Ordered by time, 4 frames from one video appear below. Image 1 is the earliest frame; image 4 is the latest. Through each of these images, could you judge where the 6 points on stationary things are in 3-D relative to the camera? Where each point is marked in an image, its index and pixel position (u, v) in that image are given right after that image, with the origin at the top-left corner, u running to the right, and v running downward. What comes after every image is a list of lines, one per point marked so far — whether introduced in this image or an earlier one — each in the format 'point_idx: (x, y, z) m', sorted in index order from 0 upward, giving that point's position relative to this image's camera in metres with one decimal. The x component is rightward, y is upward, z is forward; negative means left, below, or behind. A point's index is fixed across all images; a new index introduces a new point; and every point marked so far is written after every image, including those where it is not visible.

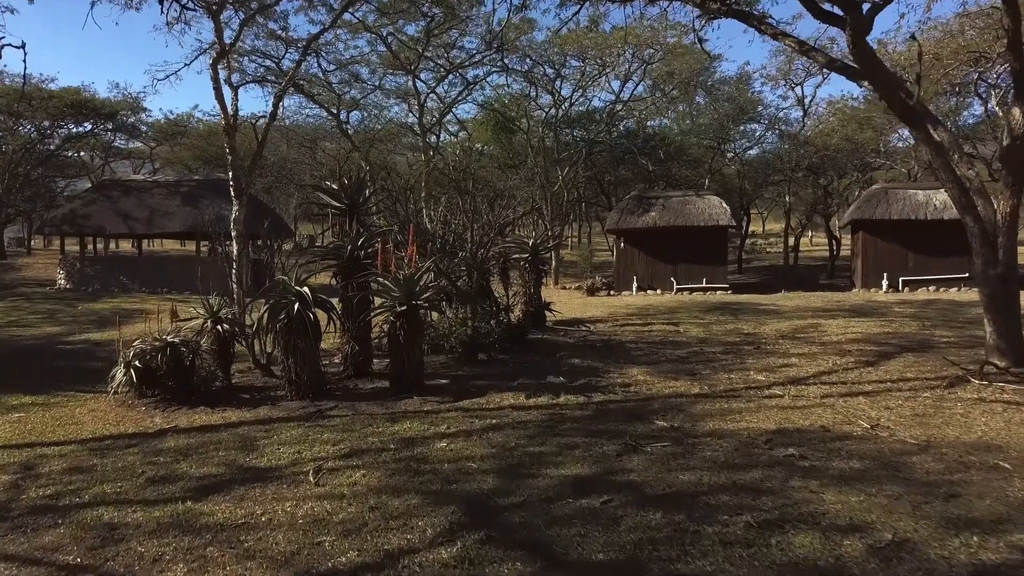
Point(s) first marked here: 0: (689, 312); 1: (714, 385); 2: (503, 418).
0: (+3.2, -0.4, +13.8) m
1: (+1.8, -0.9, +6.9) m
2: (-0.1, -1.0, +5.8) m
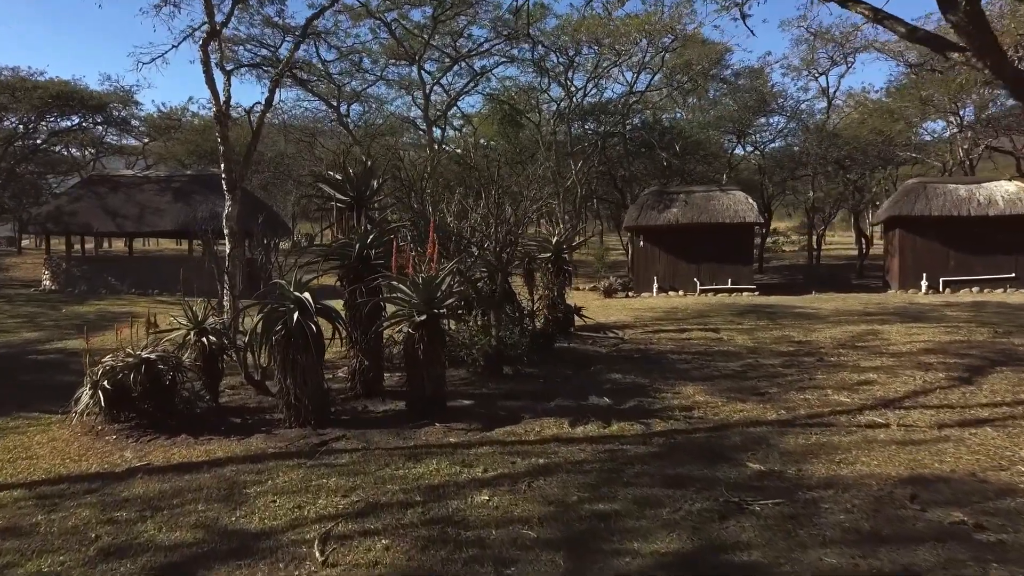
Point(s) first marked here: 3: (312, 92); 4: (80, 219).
0: (+3.5, -0.5, +12.7) m
1: (+2.1, -0.9, +5.8) m
2: (+0.2, -1.0, +4.7) m
3: (-4.2, +4.1, +16.2) m
4: (-11.0, +1.8, +19.3) m
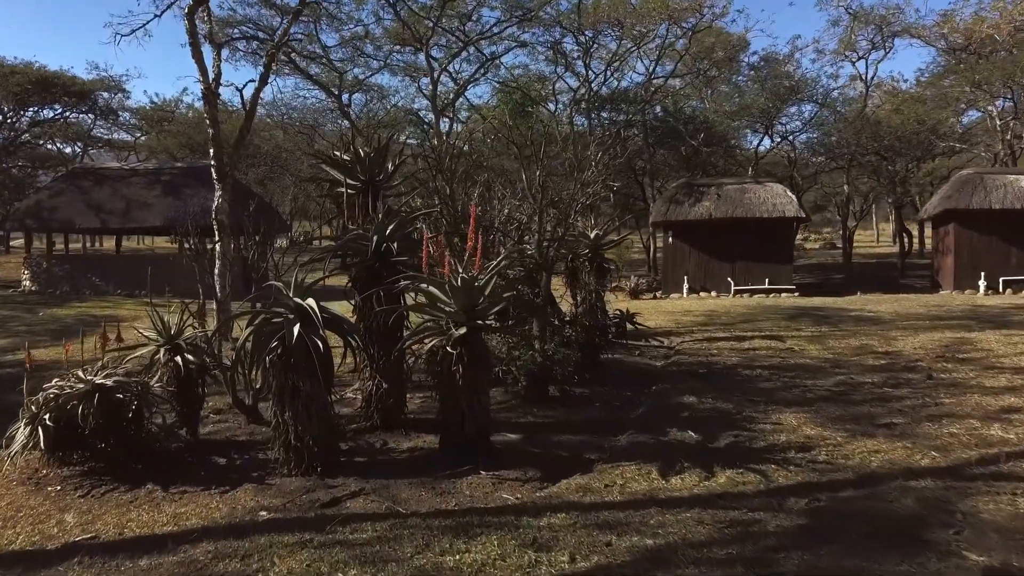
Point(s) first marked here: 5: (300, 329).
0: (+3.9, -0.5, +11.4) m
1: (+2.5, -1.0, +4.4) m
2: (+0.6, -1.1, +3.3) m
3: (-3.9, +4.1, +14.8) m
4: (-10.6, +1.7, +17.9) m
5: (-1.2, -0.2, +4.4) m
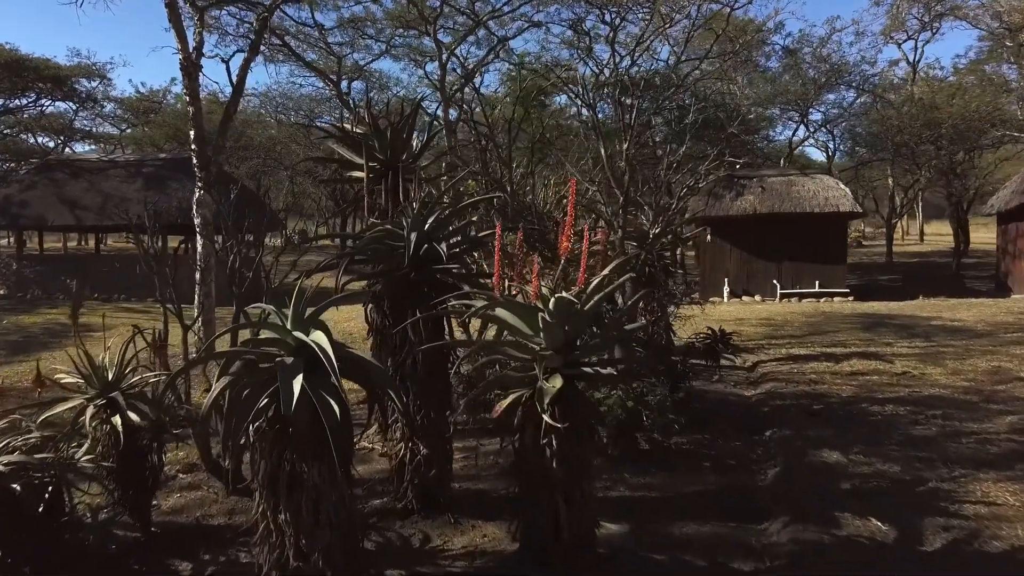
0: (+4.3, -0.5, +9.8) m
1: (+3.0, -1.1, +2.8) m
2: (+1.1, -1.2, +1.7) m
3: (-3.5, +4.0, +13.1) m
4: (-10.2, +1.7, +16.2) m
5: (-0.7, -0.3, +2.7) m
